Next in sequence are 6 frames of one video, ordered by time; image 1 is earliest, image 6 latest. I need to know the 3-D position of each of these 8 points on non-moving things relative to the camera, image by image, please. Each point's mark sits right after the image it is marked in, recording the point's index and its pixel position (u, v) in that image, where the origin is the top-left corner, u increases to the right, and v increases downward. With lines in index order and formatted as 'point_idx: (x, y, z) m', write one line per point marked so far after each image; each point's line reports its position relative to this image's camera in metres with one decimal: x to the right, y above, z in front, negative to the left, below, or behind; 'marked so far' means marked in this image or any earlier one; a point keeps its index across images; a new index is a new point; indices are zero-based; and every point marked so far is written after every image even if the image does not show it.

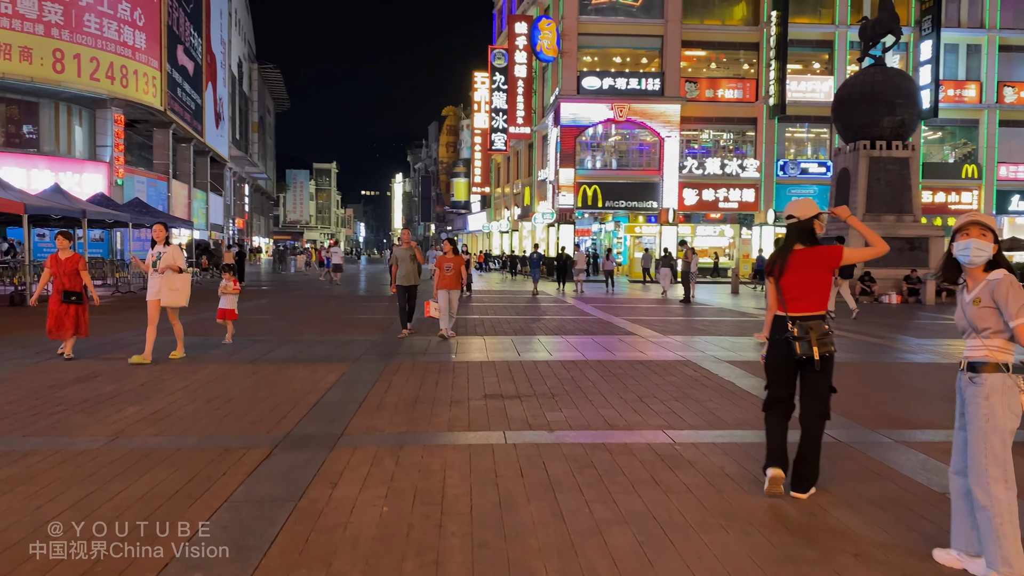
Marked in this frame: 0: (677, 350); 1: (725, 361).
0: (+2.0, -0.8, +9.8) m
1: (+2.3, -0.8, +8.8) m
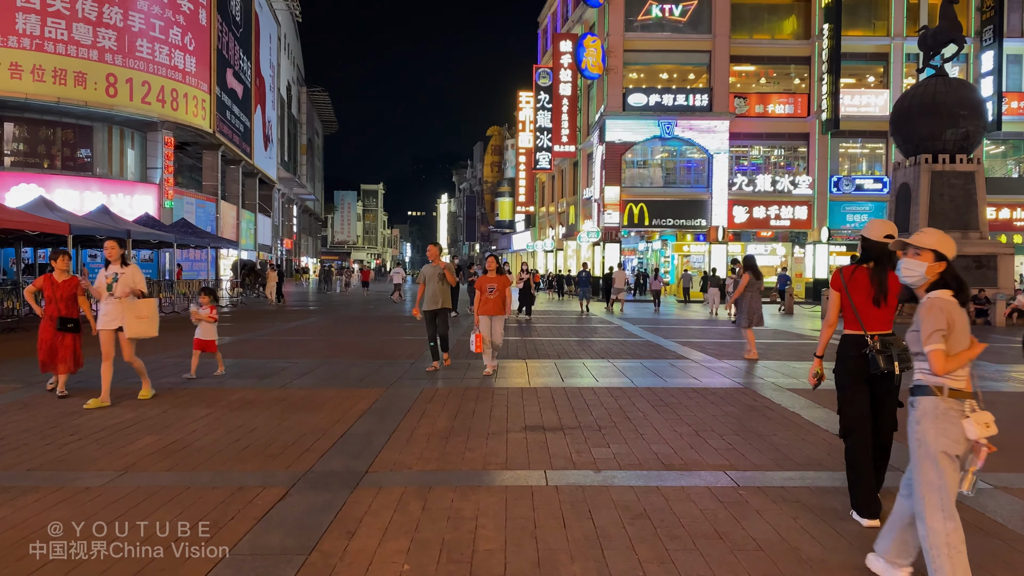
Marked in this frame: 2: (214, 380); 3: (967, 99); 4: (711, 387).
0: (+2.5, -1.0, +9.2) m
1: (+2.7, -1.0, +8.1) m
2: (-3.1, -1.0, +8.5) m
3: (+11.2, +4.7, +20.0) m
4: (+2.0, -1.0, +8.2) m
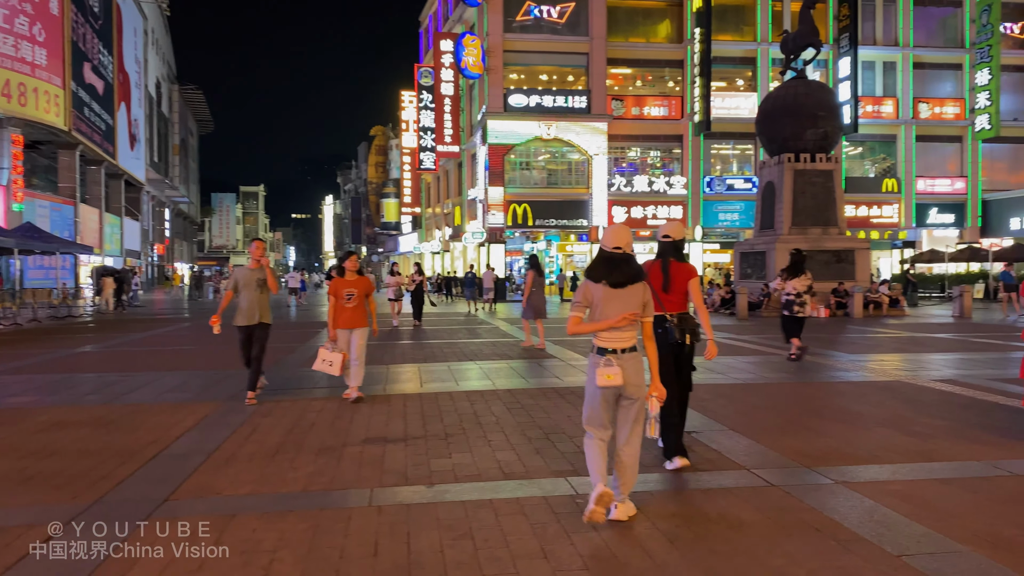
0: (+1.0, -1.0, +9.0) m
1: (+1.3, -1.0, +8.0) m
2: (-4.6, -1.0, +7.6) m
3: (+8.1, +4.8, +20.9) m
4: (+0.6, -1.0, +7.9) m
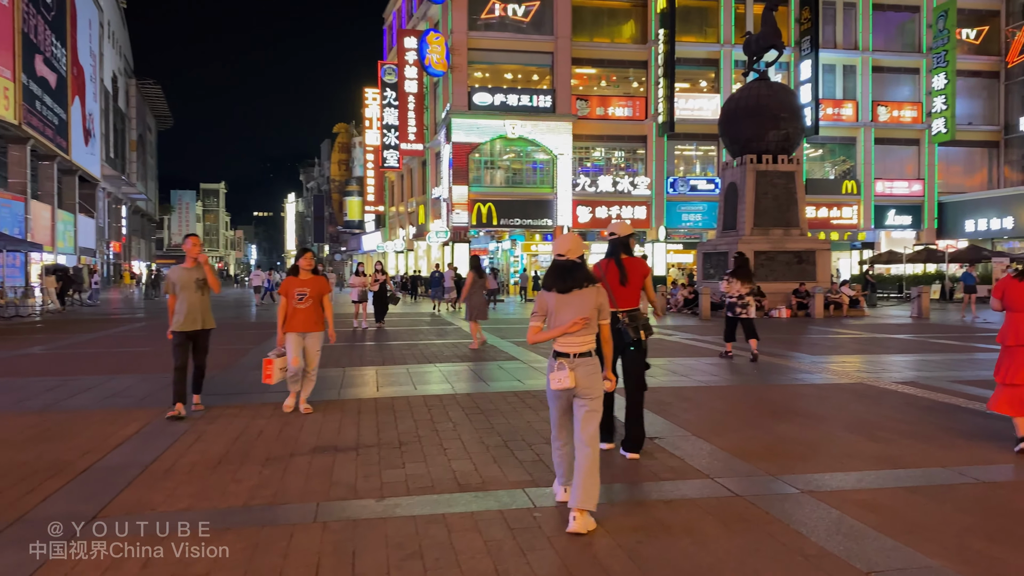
0: (+0.5, -1.0, +8.8) m
1: (+0.9, -1.0, +7.9) m
2: (-4.9, -1.0, +7.2) m
3: (+7.1, +4.8, +21.1) m
4: (+0.2, -1.0, +7.8) m
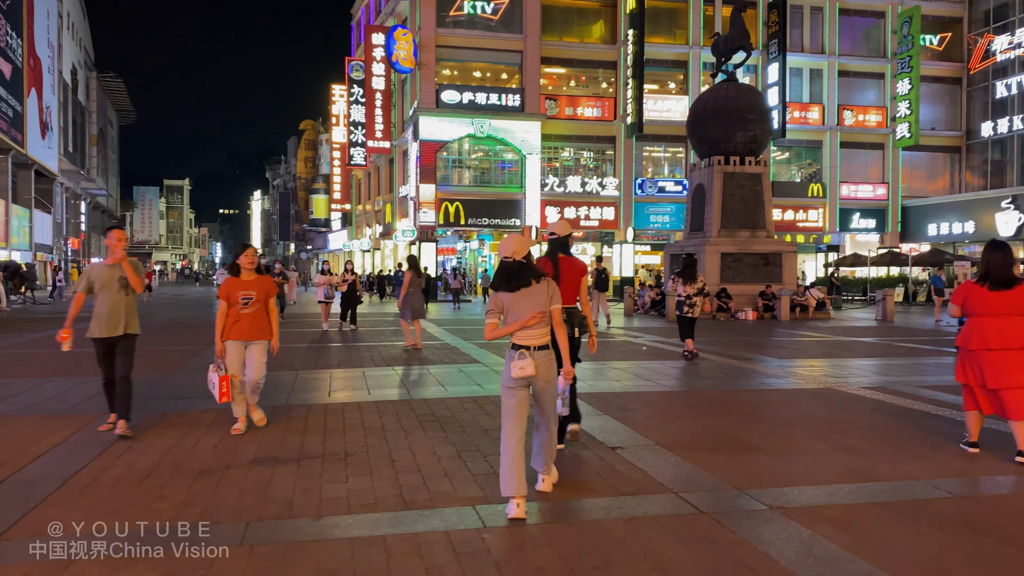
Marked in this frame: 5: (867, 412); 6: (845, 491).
0: (+0.1, -1.0, +8.5) m
1: (+0.6, -1.0, +7.6) m
2: (-5.3, -1.0, +6.7) m
3: (+6.3, +4.8, +21.0) m
4: (-0.2, -1.0, +7.4) m
5: (+2.9, -1.0, +6.7) m
6: (+1.8, -1.1, +4.3) m
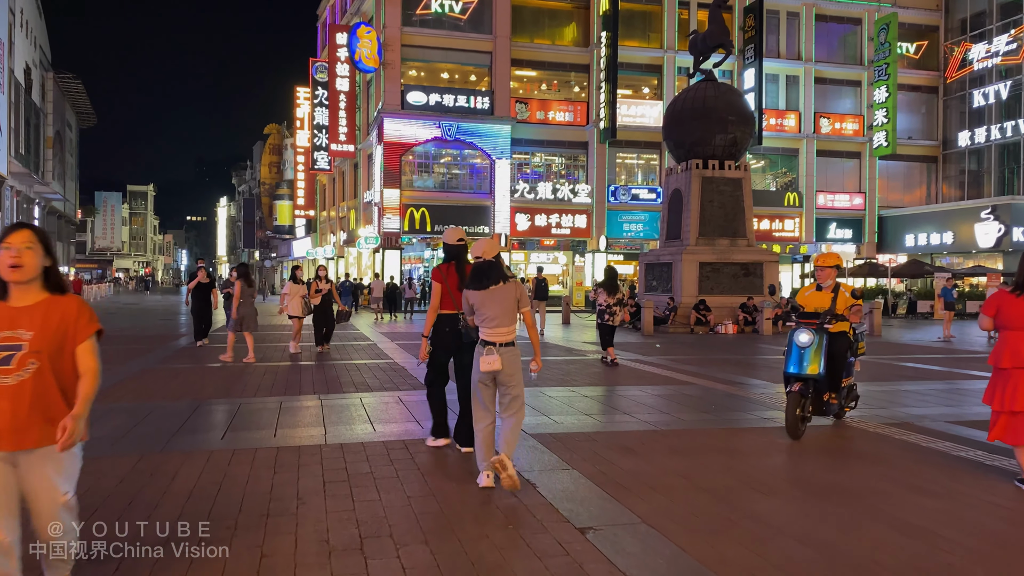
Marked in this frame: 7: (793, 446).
0: (-0.3, -1.1, +7.0) m
1: (+0.1, -1.1, +6.1) m
2: (-5.7, -1.1, +5.0) m
3: (+5.4, +4.5, +19.8) m
4: (-0.6, -1.1, +5.9) m
5: (+2.5, -1.1, +5.3) m
6: (+1.5, -1.2, +2.9) m
7: (+2.0, -1.1, +5.8) m
